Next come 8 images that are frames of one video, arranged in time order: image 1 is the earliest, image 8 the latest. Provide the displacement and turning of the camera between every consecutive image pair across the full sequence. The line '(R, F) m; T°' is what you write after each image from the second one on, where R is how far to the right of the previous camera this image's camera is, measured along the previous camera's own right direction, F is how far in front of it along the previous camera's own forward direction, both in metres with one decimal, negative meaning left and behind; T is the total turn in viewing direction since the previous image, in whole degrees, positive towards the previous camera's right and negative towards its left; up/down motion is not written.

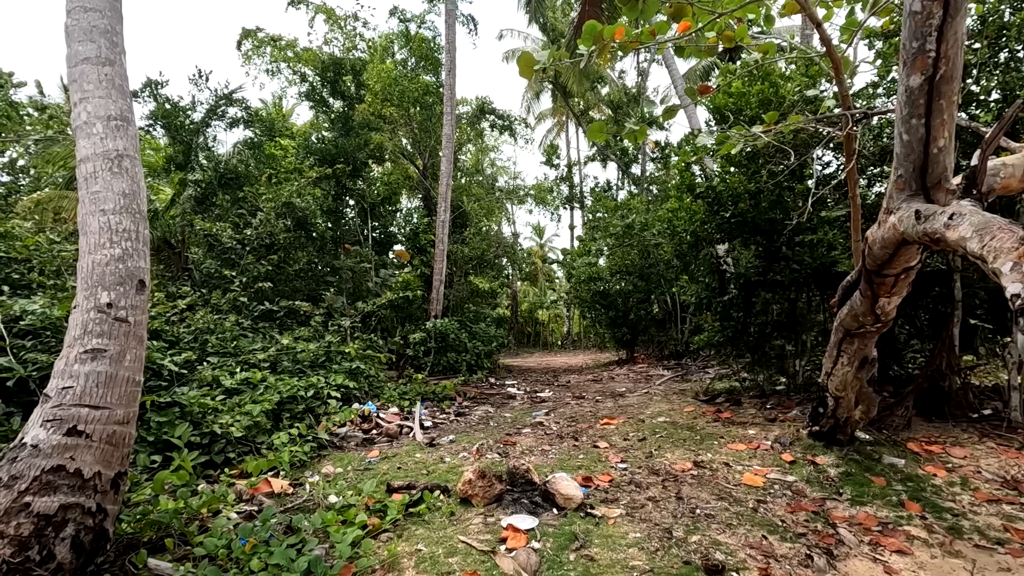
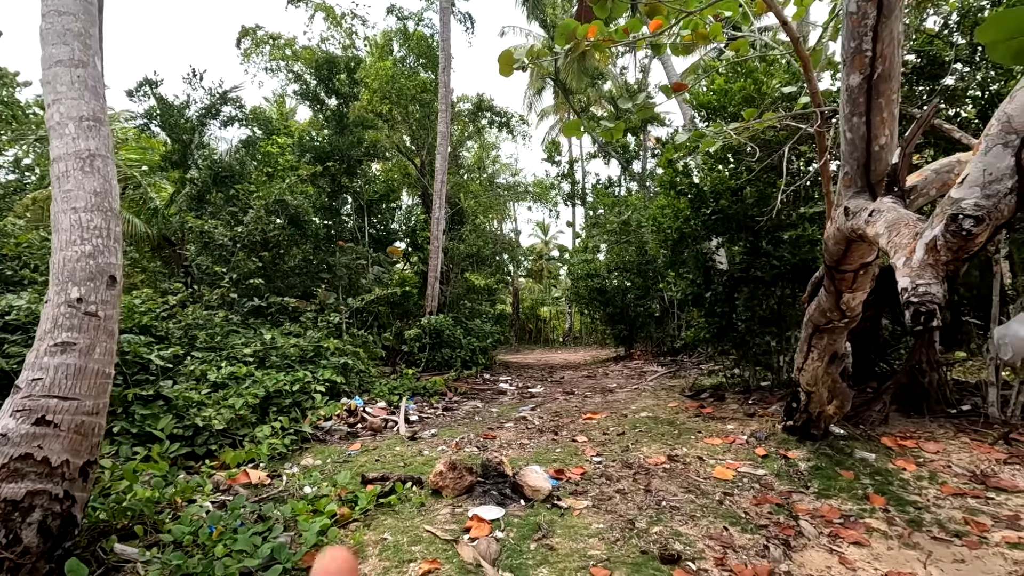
(+0.2, 0.0) m; -1°
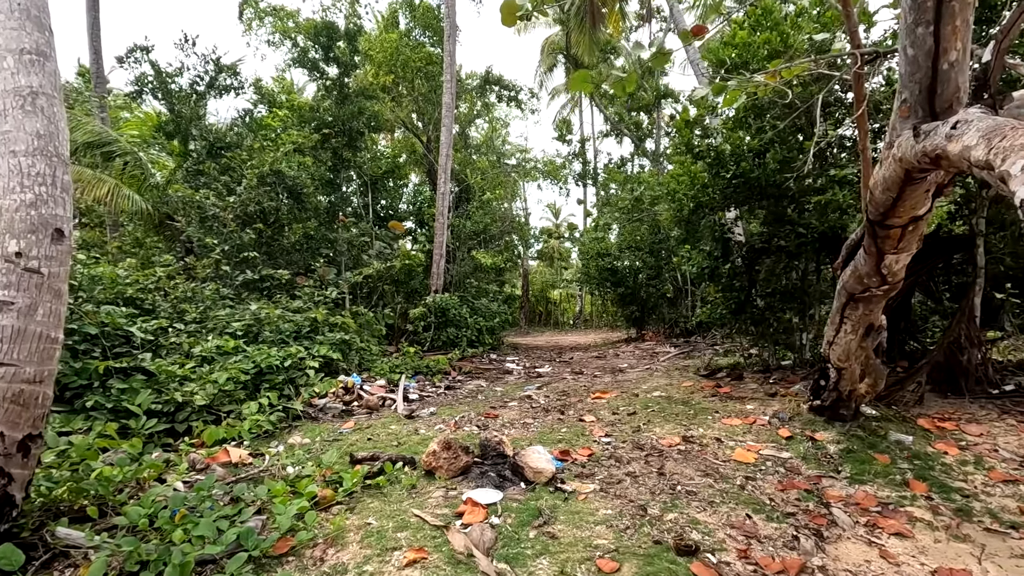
(+0.1, +0.3) m; -1°
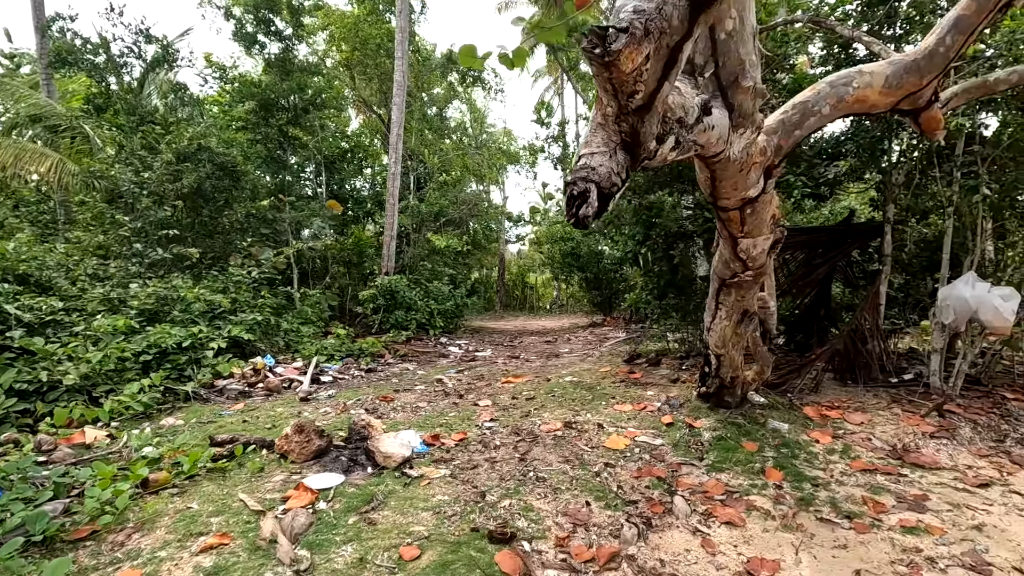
(+0.6, +0.1) m; +1°
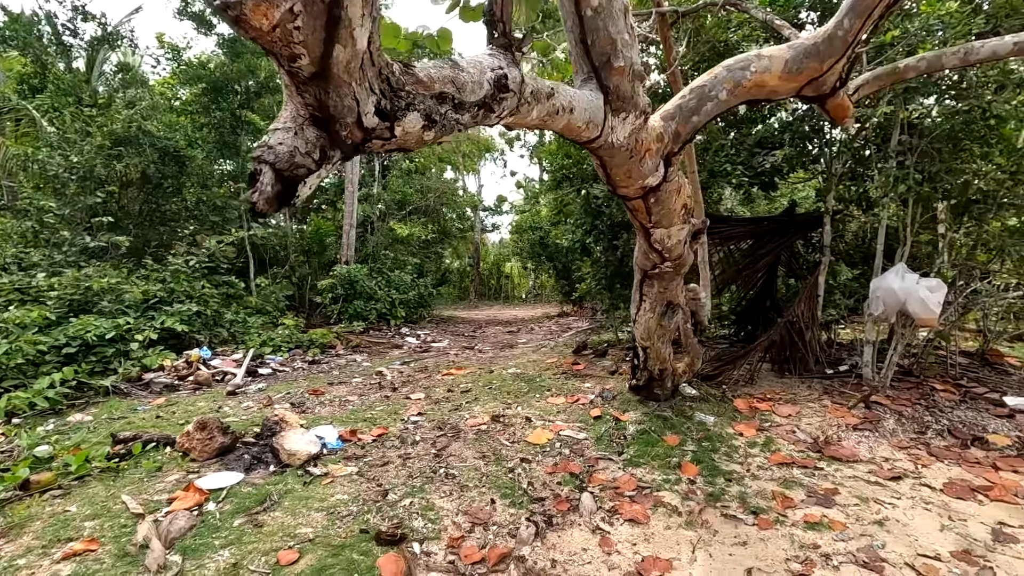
(+0.3, +0.1) m; +2°
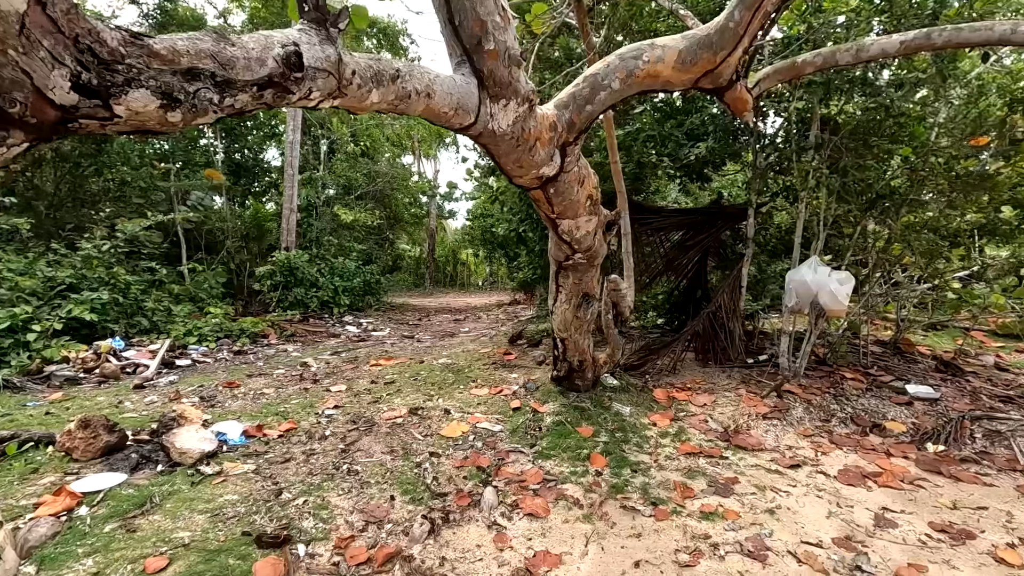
(+0.2, 0.0) m; +4°
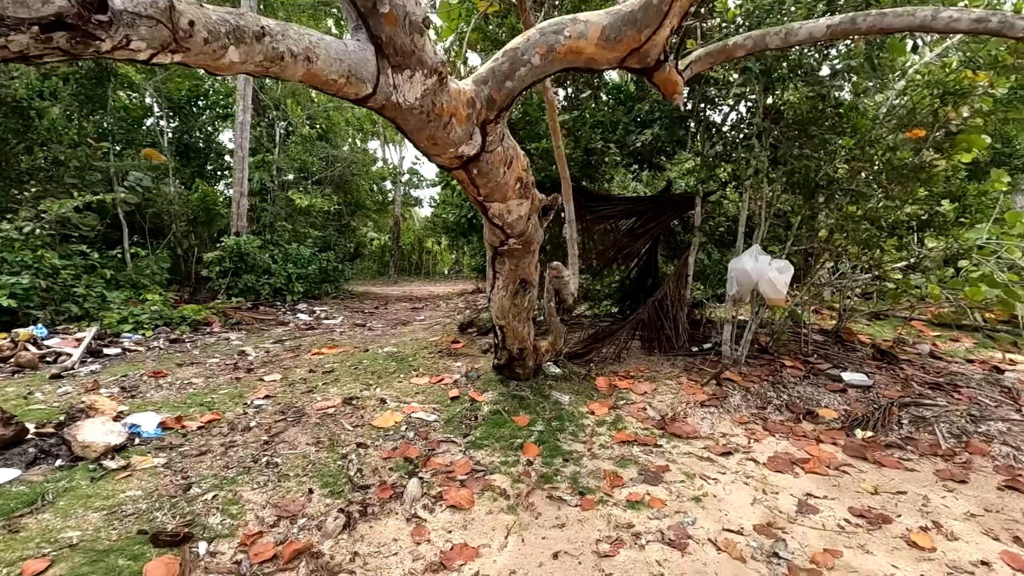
(+0.2, +0.1) m; +3°
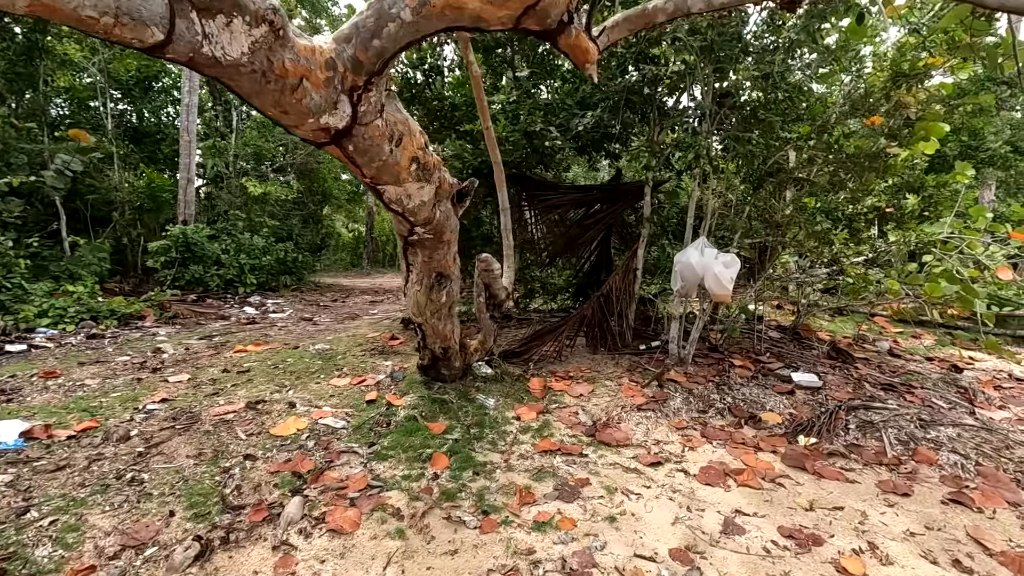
(+0.3, +0.2) m; +2°
